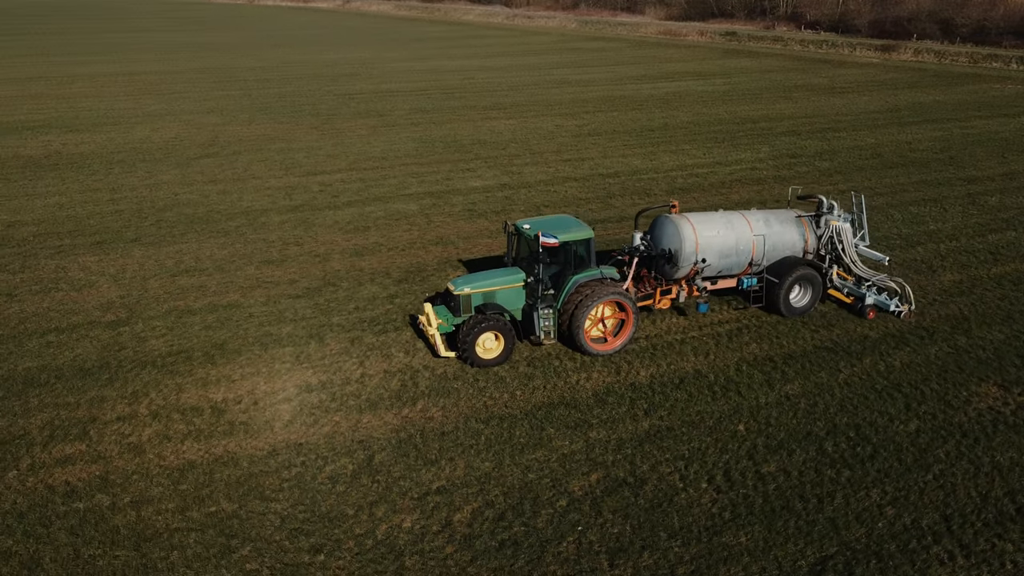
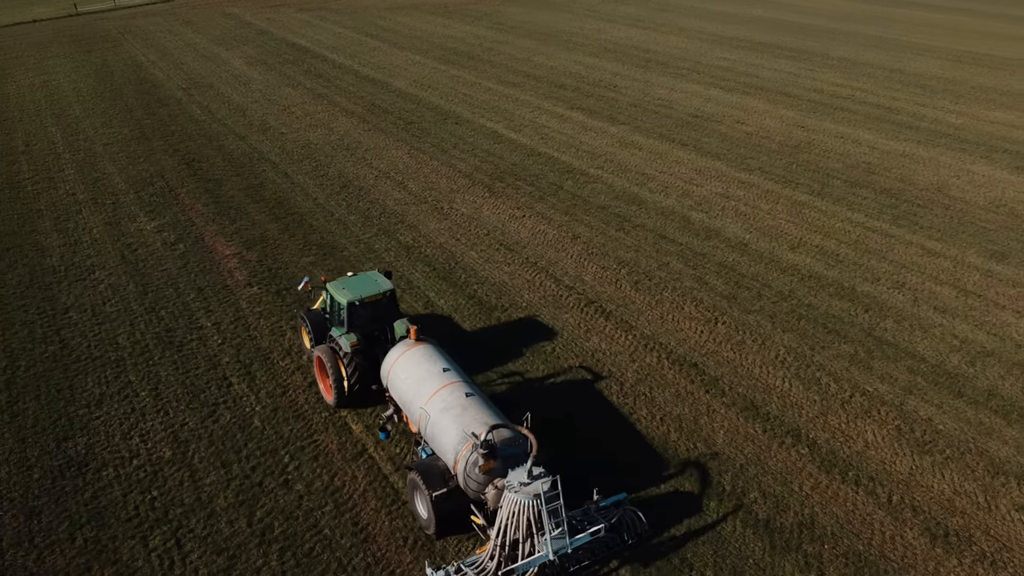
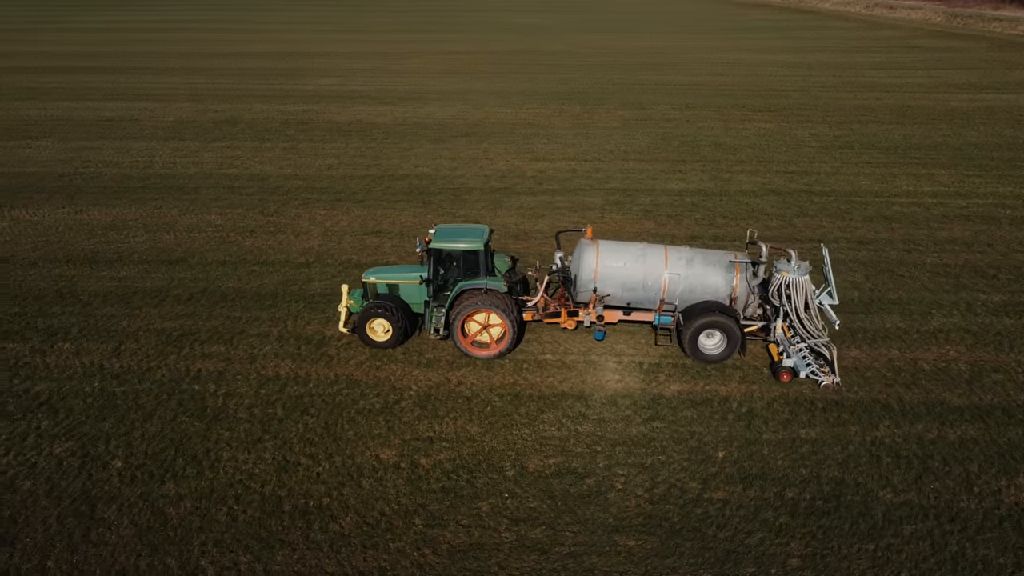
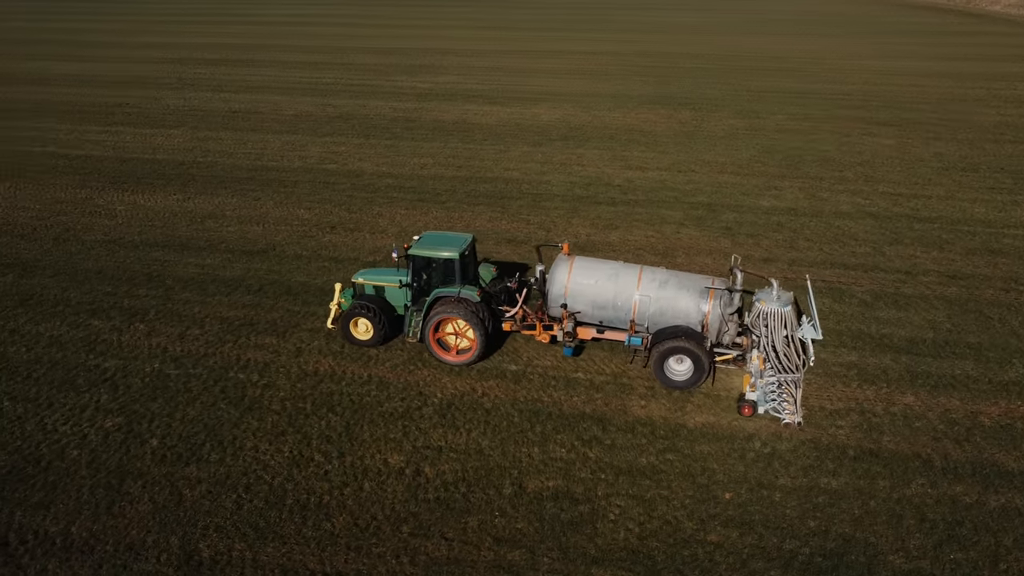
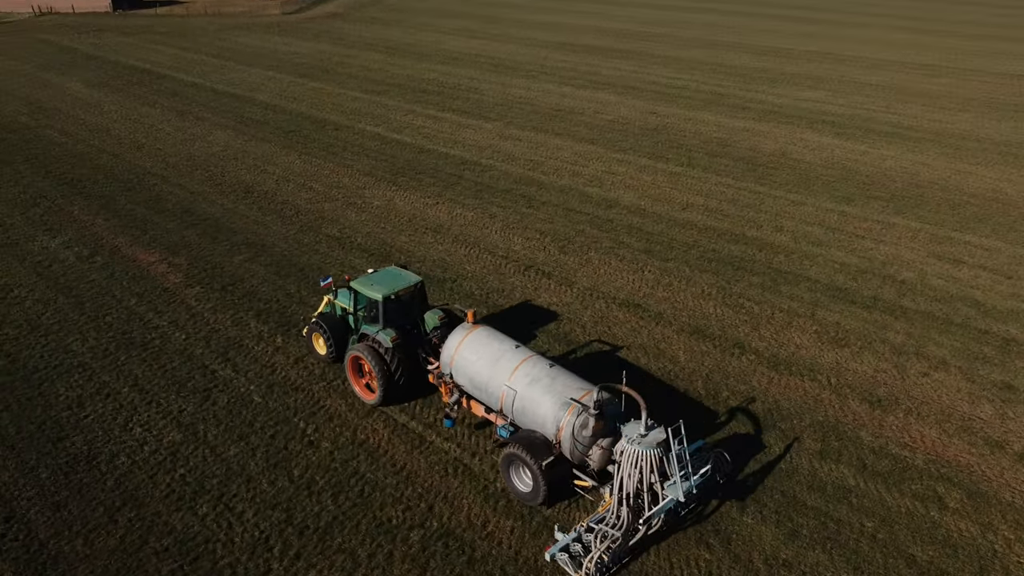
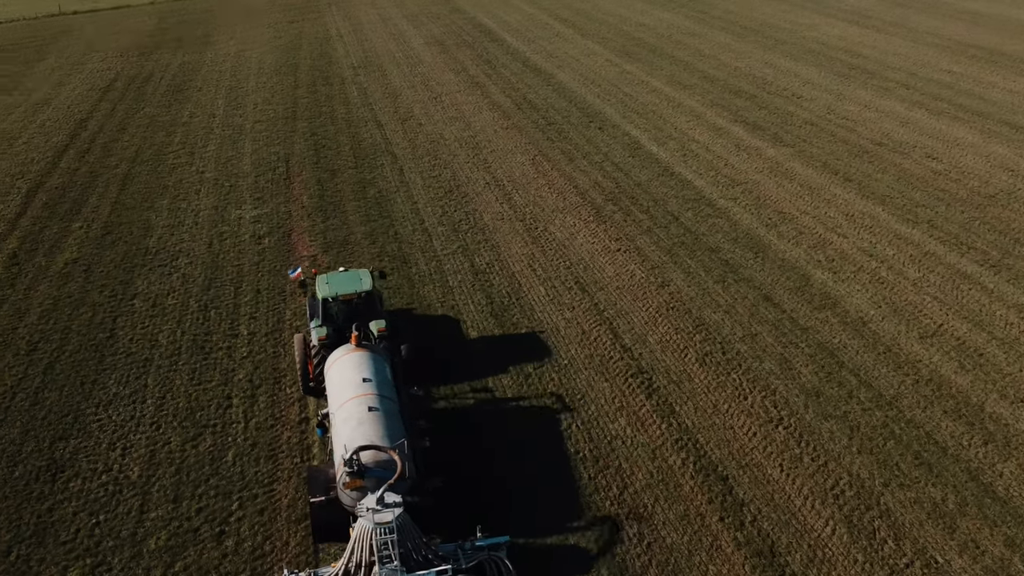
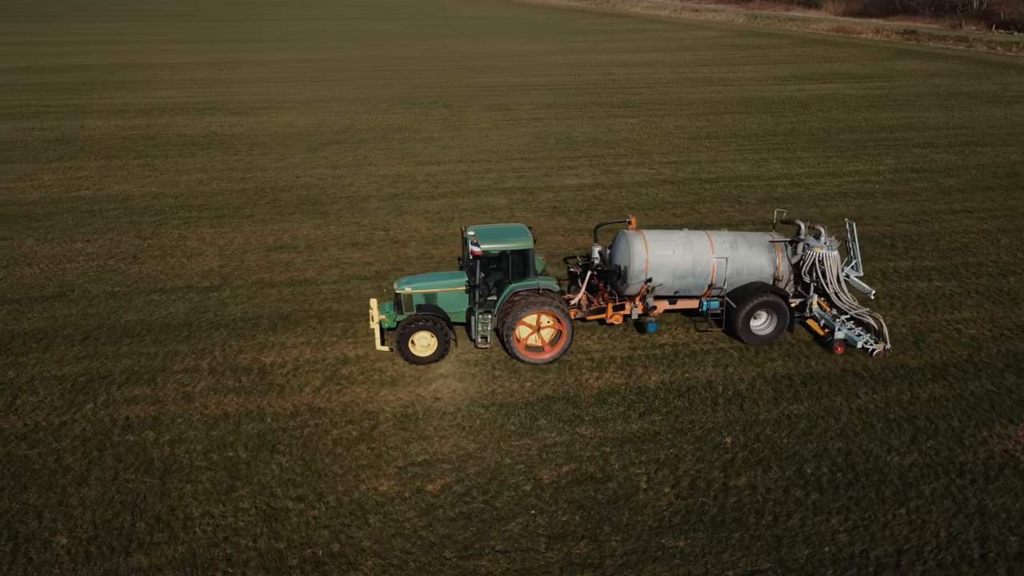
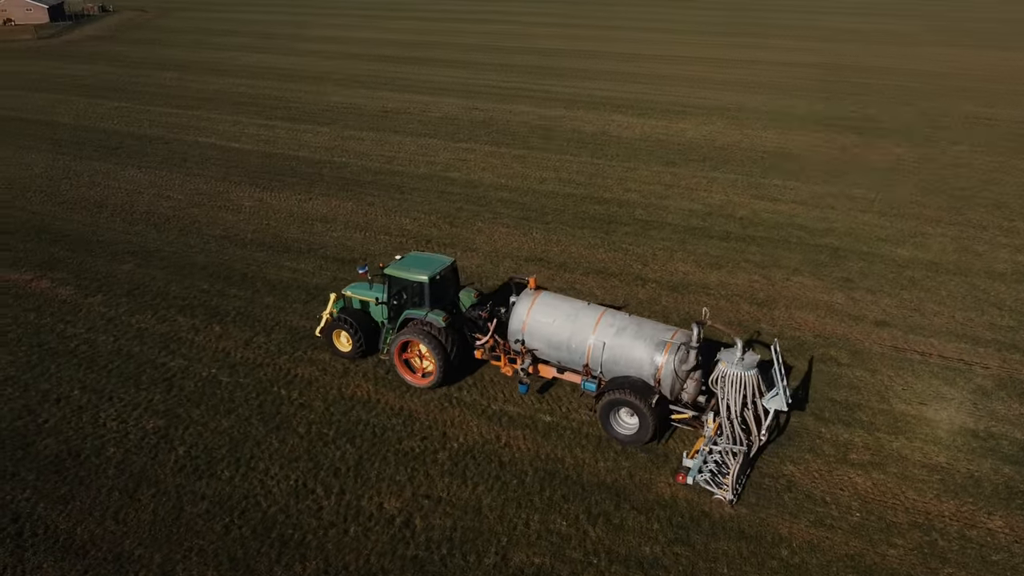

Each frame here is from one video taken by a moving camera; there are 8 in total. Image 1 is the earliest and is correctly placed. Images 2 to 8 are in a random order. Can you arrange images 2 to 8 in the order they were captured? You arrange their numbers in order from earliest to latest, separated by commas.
7, 3, 4, 8, 5, 2, 6
